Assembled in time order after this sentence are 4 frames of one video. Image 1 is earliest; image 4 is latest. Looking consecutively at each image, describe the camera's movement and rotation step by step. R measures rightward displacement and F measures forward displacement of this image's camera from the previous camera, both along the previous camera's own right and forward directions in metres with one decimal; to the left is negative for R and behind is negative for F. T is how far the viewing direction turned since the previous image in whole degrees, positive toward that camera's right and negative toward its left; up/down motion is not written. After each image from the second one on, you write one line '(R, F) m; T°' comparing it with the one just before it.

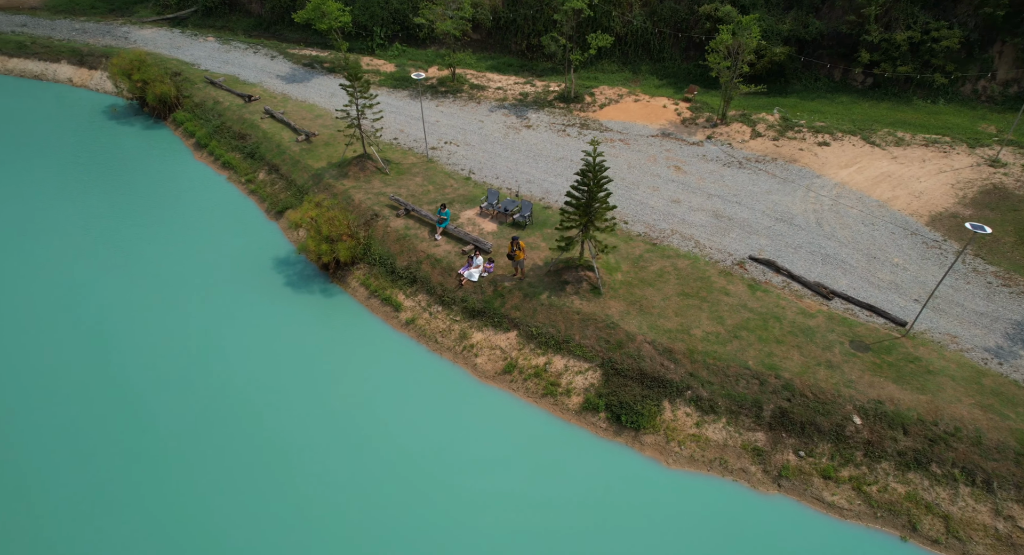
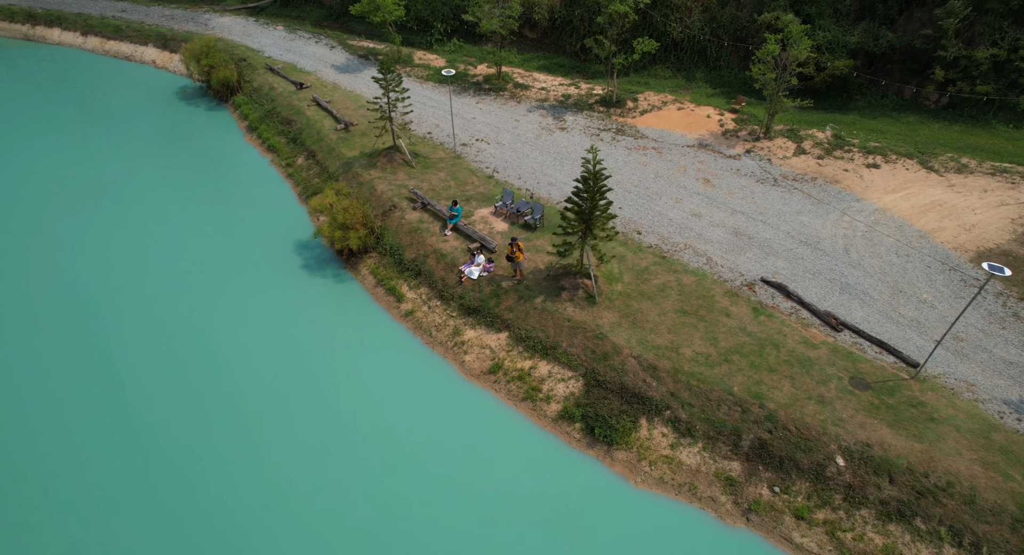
(+2.6, +0.1) m; -6°
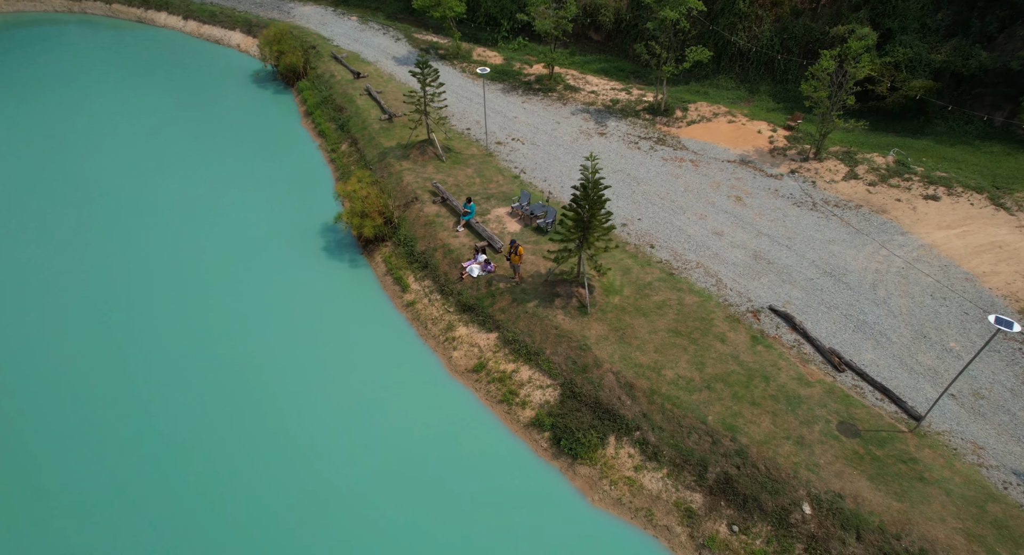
(+2.9, +0.2) m; -7°
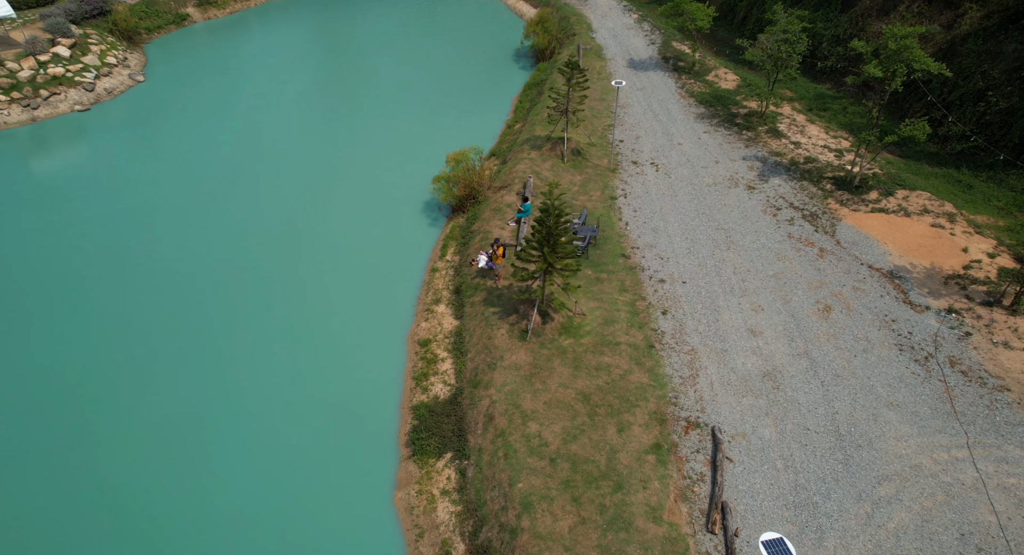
(+11.2, +2.9) m; -29°
